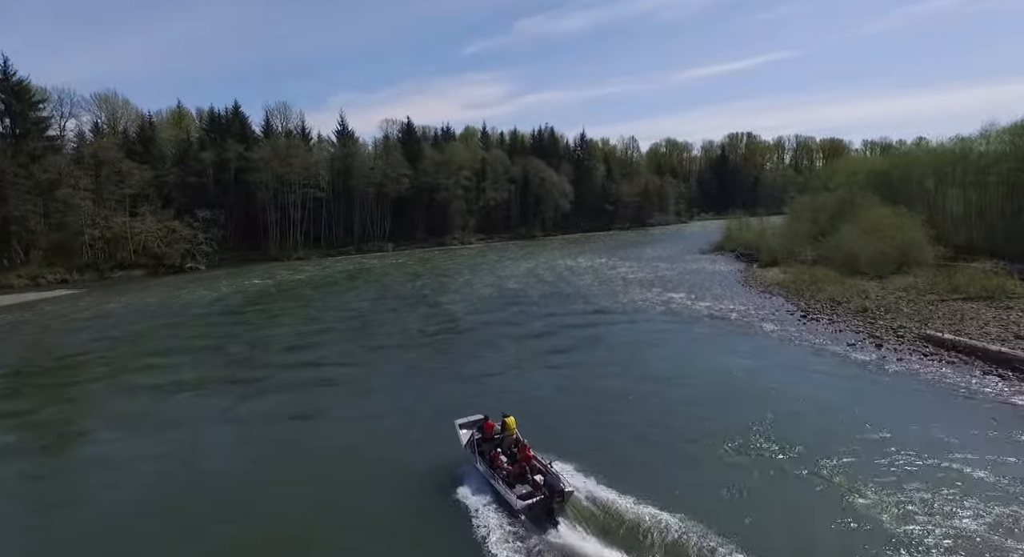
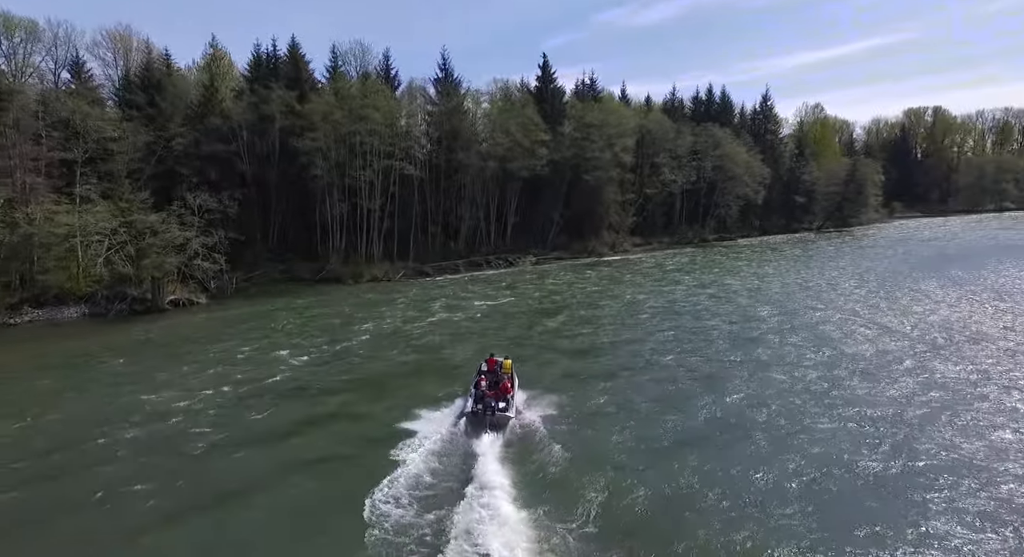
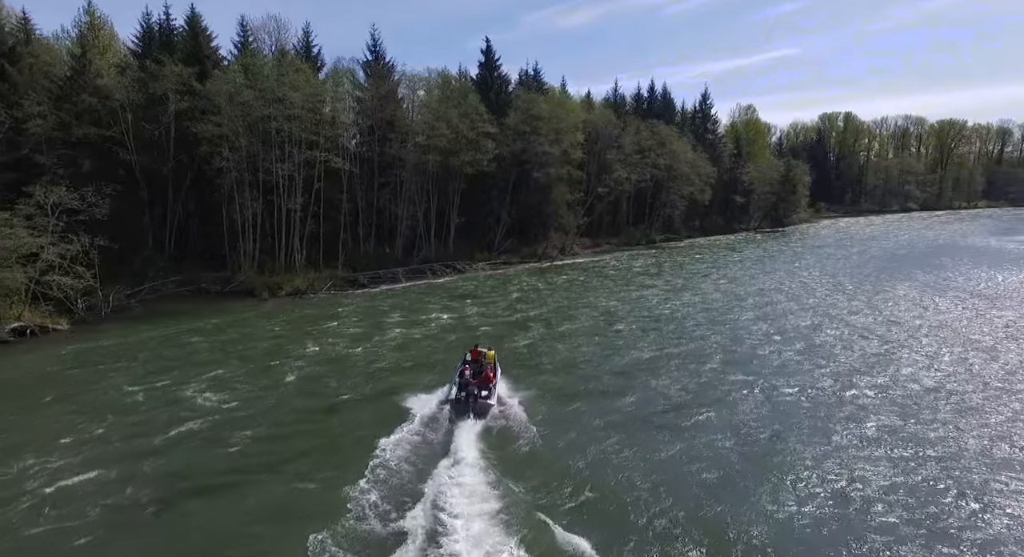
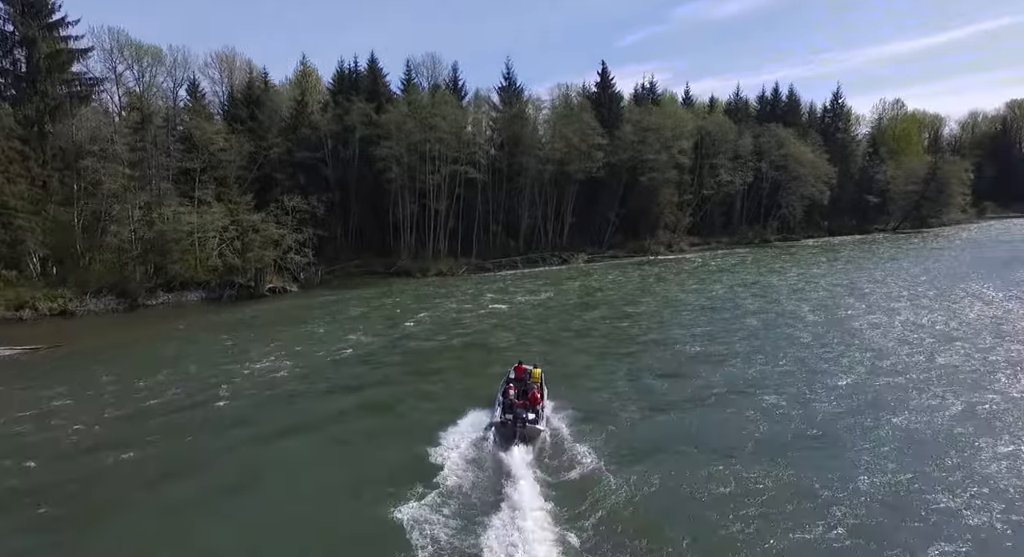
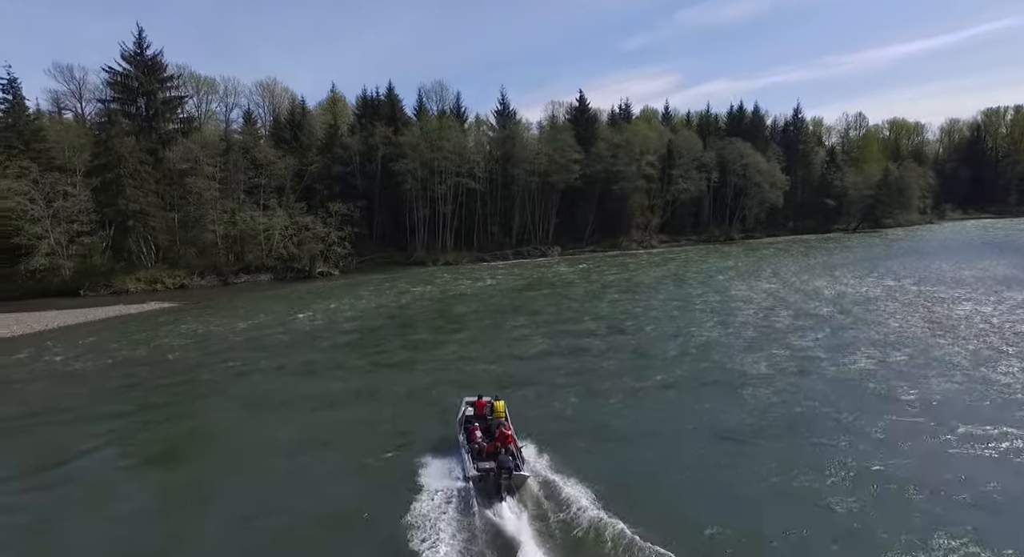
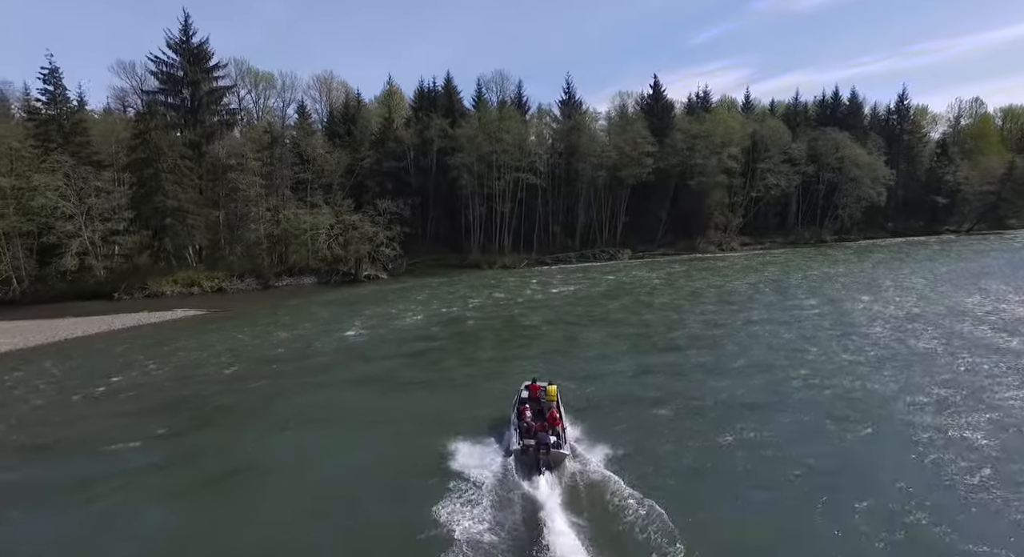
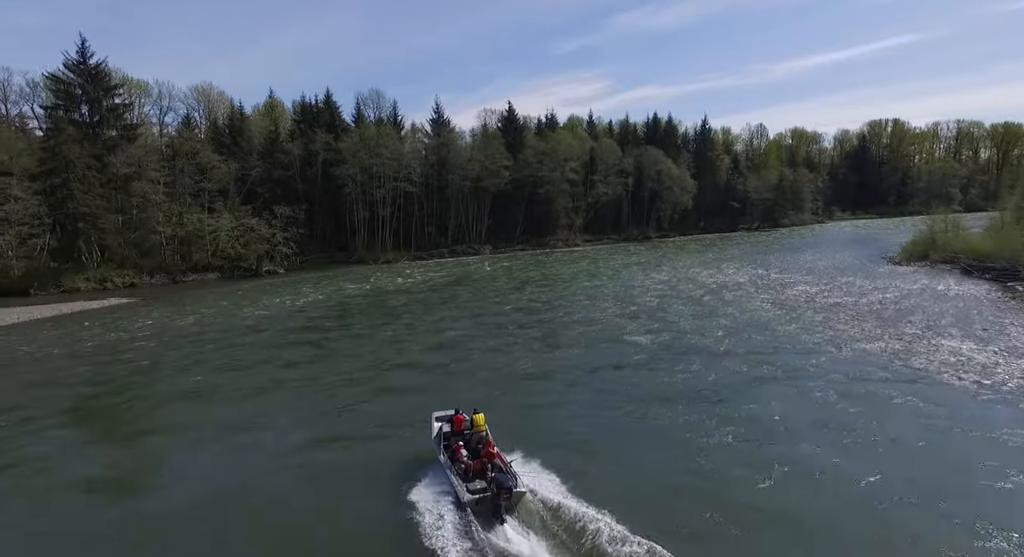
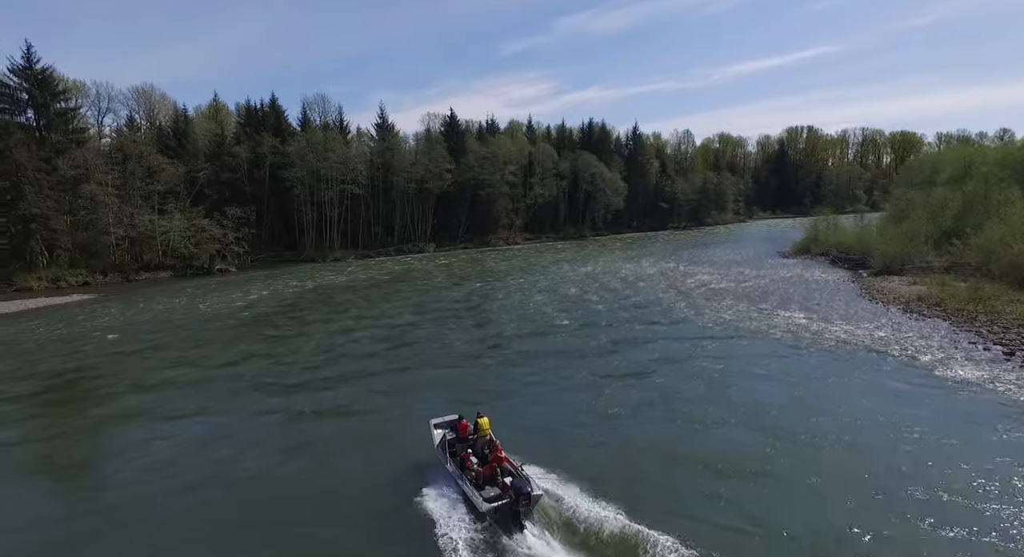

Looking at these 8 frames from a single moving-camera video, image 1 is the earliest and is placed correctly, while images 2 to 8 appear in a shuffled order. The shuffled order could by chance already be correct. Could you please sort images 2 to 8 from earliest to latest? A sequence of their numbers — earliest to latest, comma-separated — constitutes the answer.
8, 7, 5, 6, 4, 2, 3
